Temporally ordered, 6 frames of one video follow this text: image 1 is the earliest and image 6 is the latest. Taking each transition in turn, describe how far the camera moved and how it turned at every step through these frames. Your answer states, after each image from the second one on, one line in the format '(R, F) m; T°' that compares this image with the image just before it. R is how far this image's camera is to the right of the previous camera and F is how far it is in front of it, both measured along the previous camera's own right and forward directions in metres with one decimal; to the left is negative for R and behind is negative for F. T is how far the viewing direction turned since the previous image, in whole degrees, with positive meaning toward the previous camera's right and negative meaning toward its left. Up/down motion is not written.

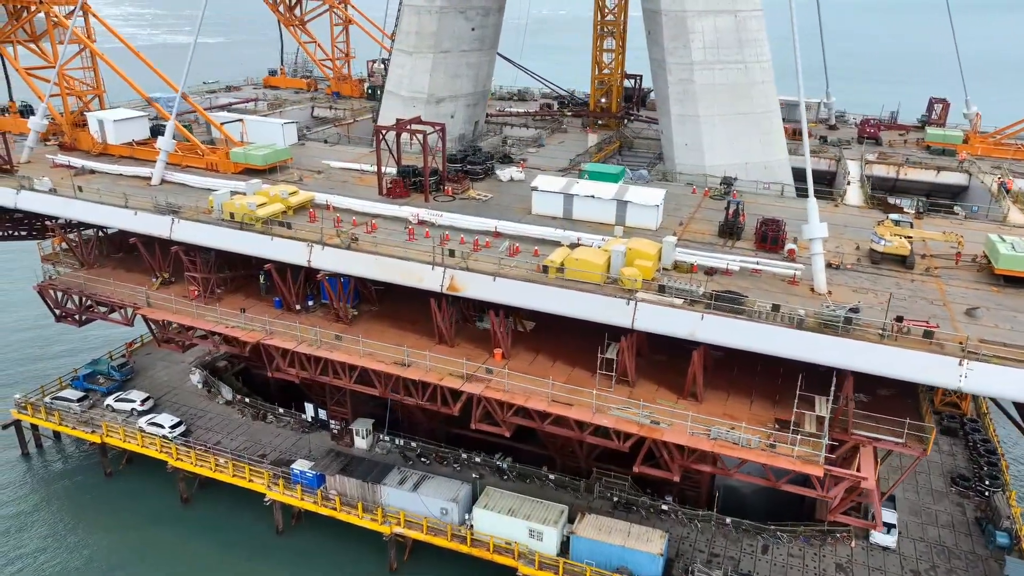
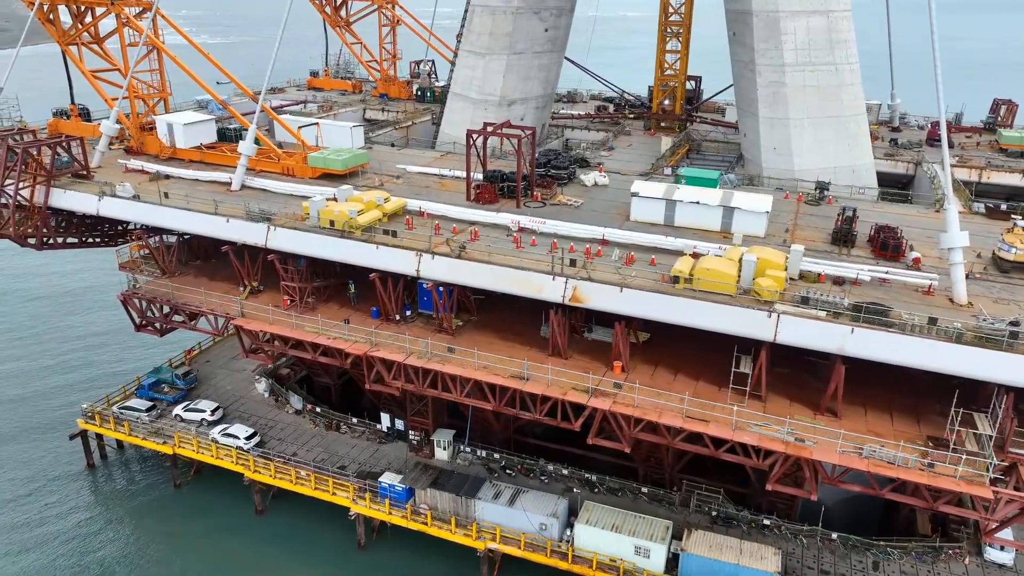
(-4.8, +1.0) m; 0°
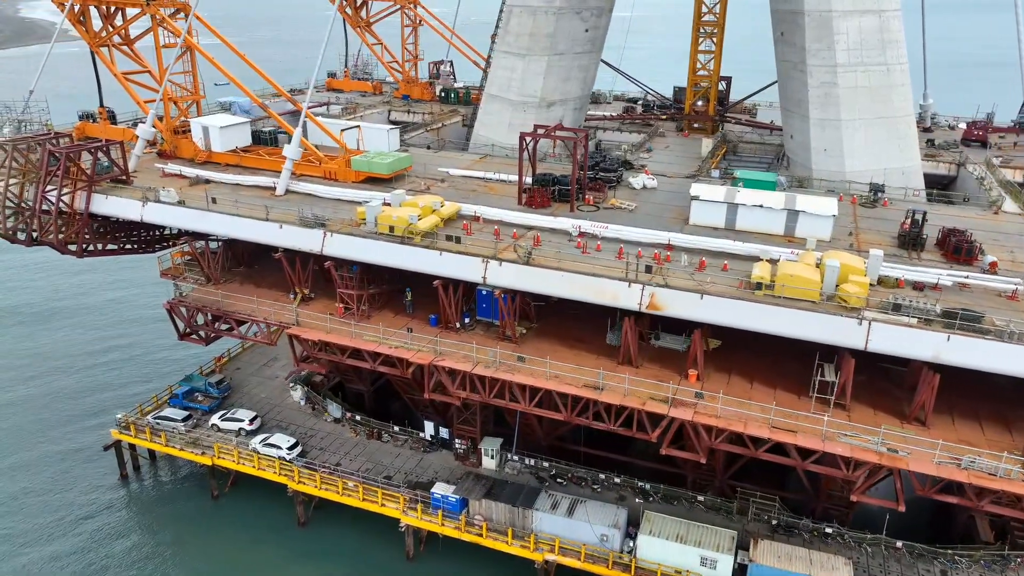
(-3.1, +0.8) m; +1°
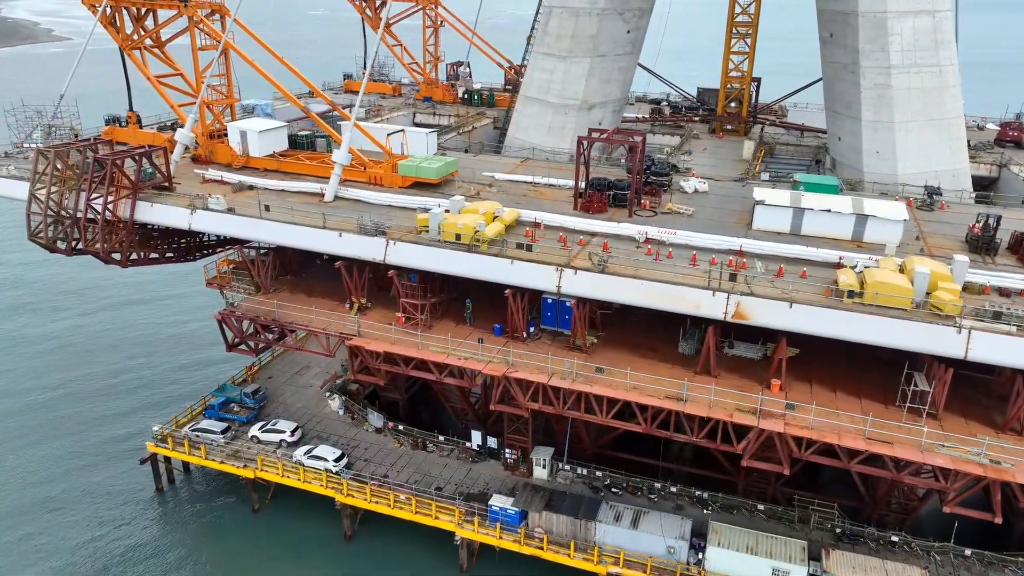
(-3.5, +0.8) m; +1°
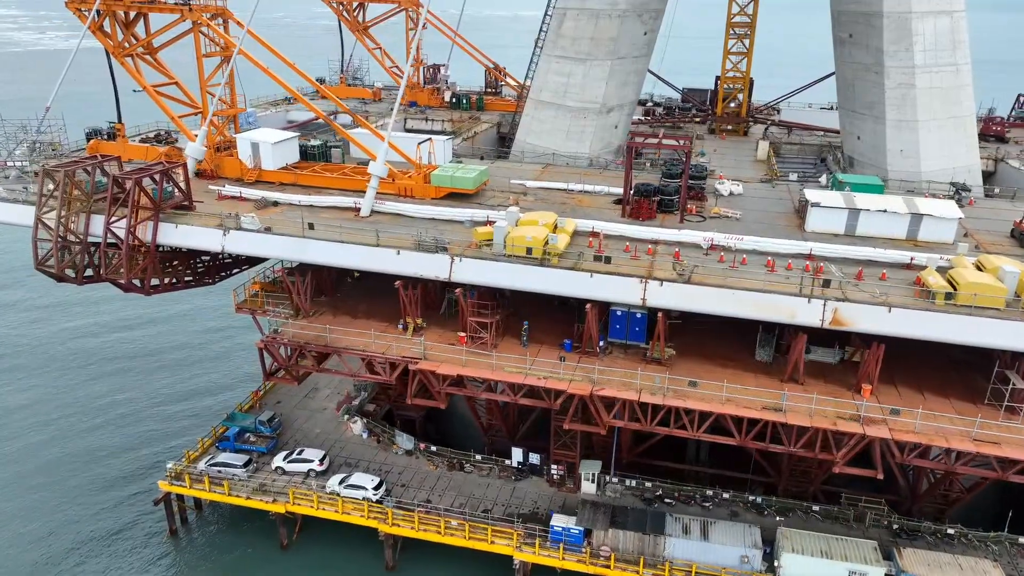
(-5.7, +1.6) m; +5°
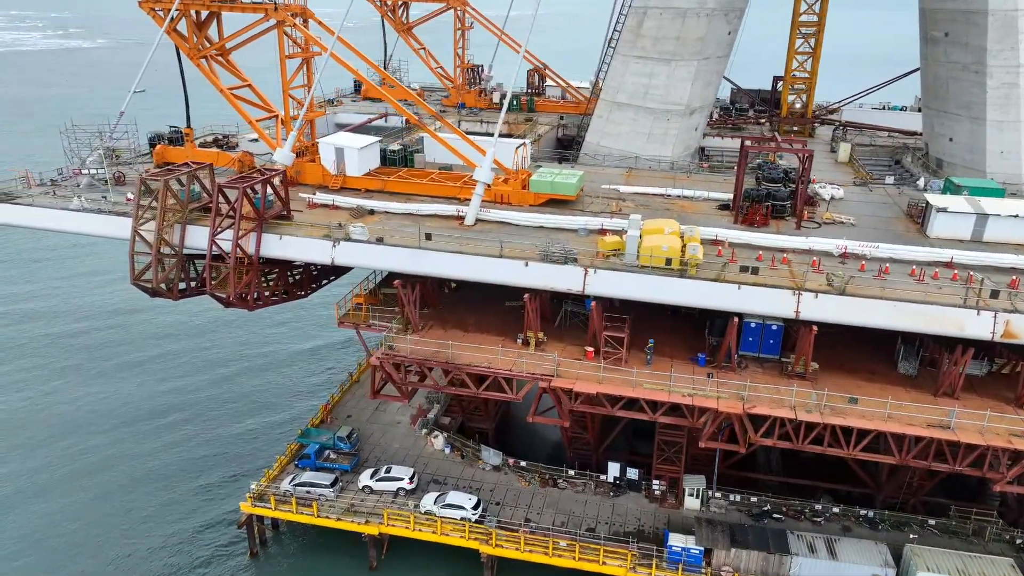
(-5.8, +1.5) m; +1°
